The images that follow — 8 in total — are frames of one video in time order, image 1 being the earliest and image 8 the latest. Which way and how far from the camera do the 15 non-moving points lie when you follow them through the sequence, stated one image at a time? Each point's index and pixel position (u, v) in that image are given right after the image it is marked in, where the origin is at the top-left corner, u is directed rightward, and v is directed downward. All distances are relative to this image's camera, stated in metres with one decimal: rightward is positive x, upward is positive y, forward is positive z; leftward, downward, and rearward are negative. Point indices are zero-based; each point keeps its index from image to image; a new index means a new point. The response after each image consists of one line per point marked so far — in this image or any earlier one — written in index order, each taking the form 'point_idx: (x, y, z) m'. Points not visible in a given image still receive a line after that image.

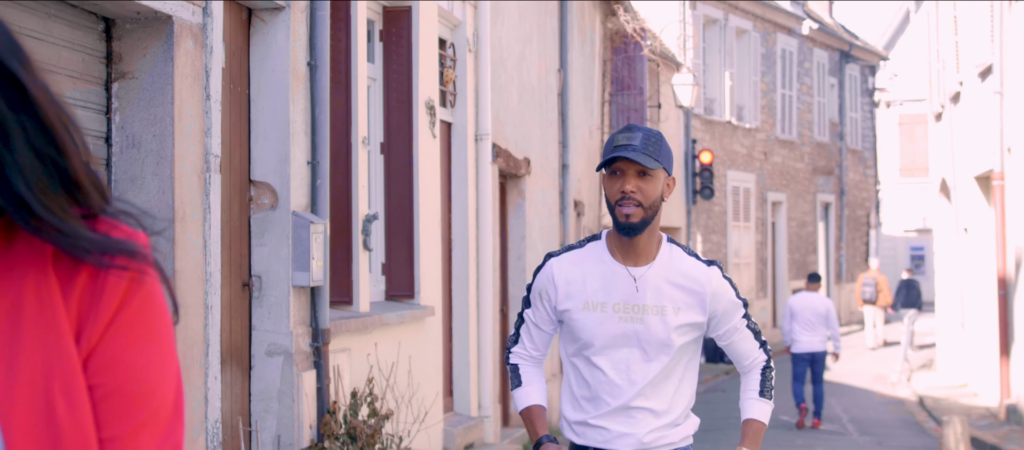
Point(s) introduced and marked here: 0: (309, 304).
0: (-0.6, -0.3, +5.6) m
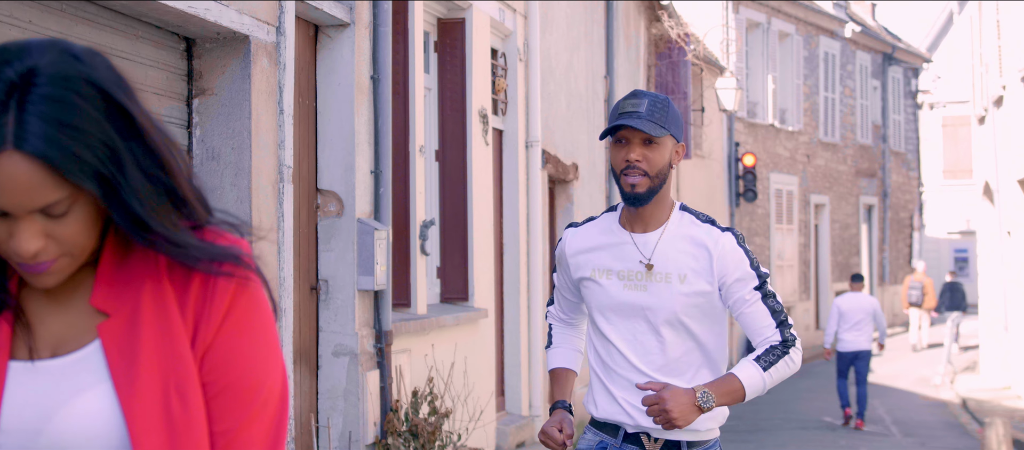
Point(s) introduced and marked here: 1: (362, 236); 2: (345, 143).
0: (-0.5, -0.3, +5.9) m
1: (-0.5, 0.0, +5.7) m
2: (-0.5, +0.3, +5.7) m
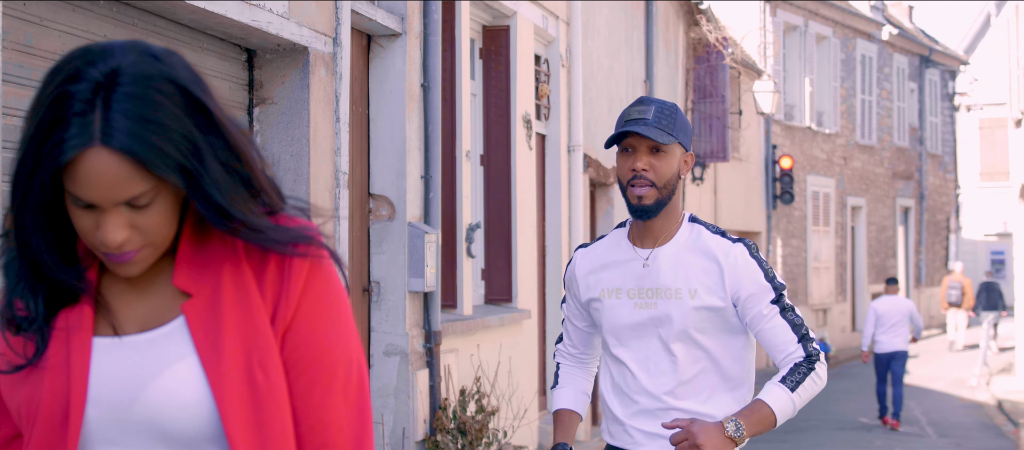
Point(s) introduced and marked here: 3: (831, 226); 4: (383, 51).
0: (-0.3, -0.3, +6.1) m
1: (-0.3, 0.0, +5.9) m
2: (-0.4, +0.3, +5.9) m
3: (+3.6, 0.0, +19.9) m
4: (-0.4, +0.6, +6.0) m
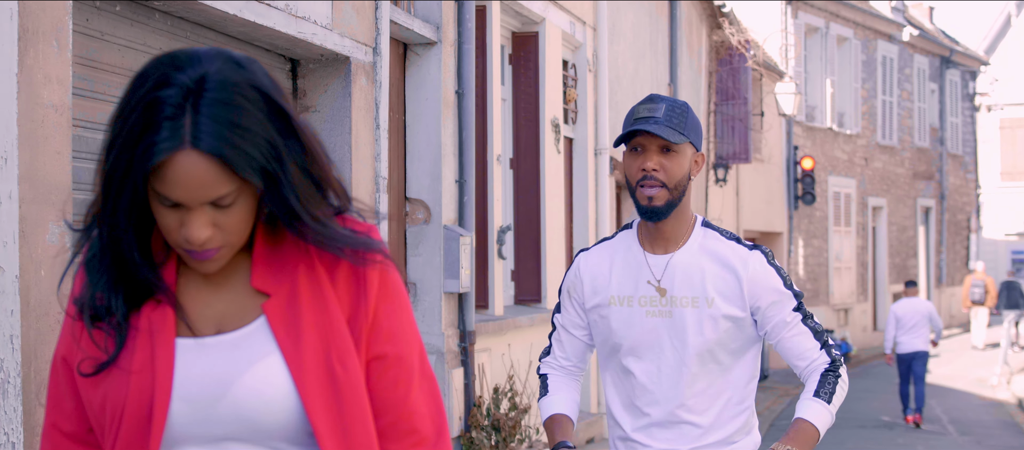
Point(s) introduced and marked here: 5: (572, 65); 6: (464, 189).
0: (-0.2, -0.3, +6.3) m
1: (-0.2, -0.1, +6.1) m
2: (-0.3, +0.2, +6.1) m
3: (+3.9, 0.0, +20.0) m
4: (-0.3, +0.6, +6.2) m
5: (+0.3, +0.8, +9.2) m
6: (-0.2, +0.1, +6.3) m
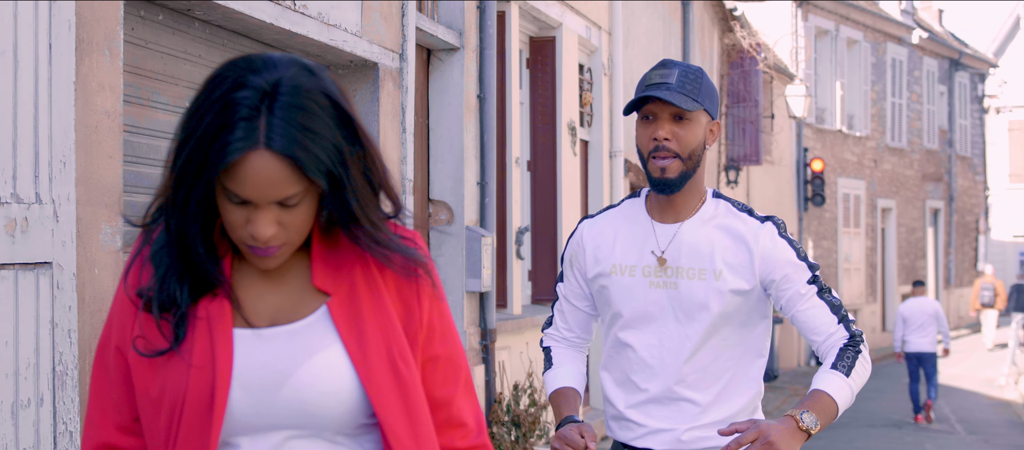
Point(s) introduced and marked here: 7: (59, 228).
0: (-0.1, -0.3, +6.4) m
1: (-0.1, -0.1, +6.2) m
2: (-0.2, +0.2, +6.2) m
3: (+4.0, 0.0, +20.2) m
4: (-0.3, +0.6, +6.3) m
5: (+0.4, +0.8, +9.4) m
6: (-0.1, +0.1, +6.5) m
7: (-0.8, 0.0, +3.1) m
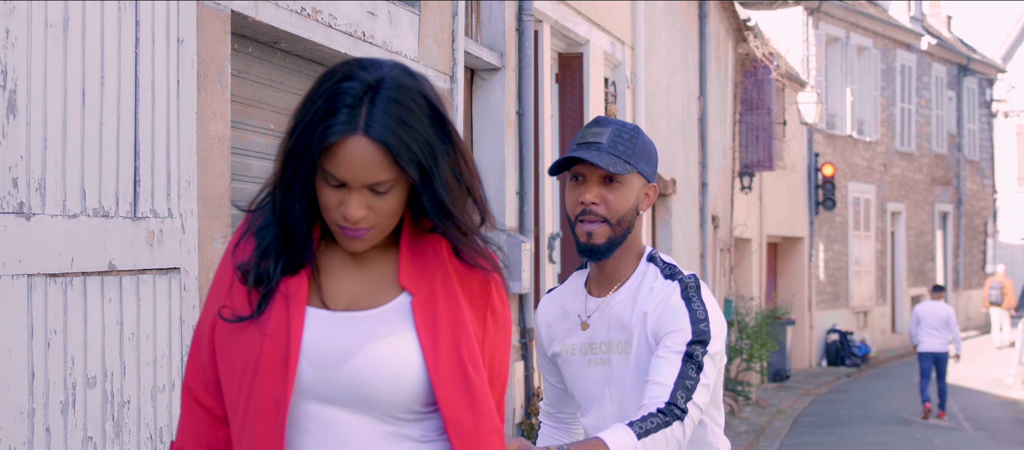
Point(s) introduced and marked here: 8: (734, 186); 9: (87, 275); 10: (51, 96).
0: (0.0, -0.3, +6.9) m
1: (0.0, -0.1, +6.7) m
2: (-0.1, +0.2, +6.7) m
3: (+4.2, -0.1, +20.7) m
4: (-0.1, +0.6, +6.8) m
5: (+0.6, +0.8, +9.9) m
6: (0.0, +0.1, +7.0) m
7: (-0.7, 0.0, +3.6) m
8: (+1.9, +0.3, +15.1) m
9: (-0.8, -0.1, +3.2) m
10: (-0.8, +0.2, +3.1) m
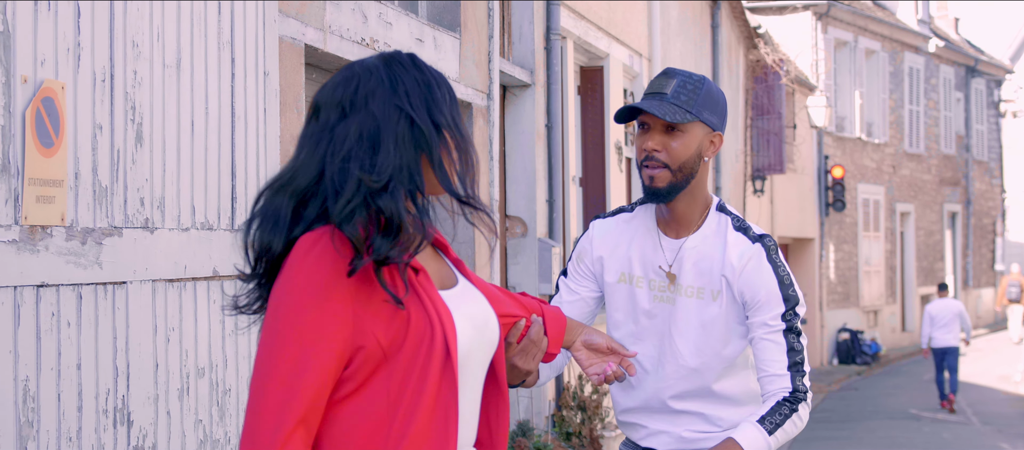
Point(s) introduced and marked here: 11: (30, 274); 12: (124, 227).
0: (+0.2, -0.4, +7.4) m
1: (+0.1, -0.1, +7.2) m
2: (+0.1, +0.2, +7.2) m
3: (+4.4, -0.1, +21.1) m
4: (0.0, +0.5, +7.3) m
5: (+0.7, +0.8, +10.4) m
6: (+0.2, +0.1, +7.5) m
7: (-0.6, -0.1, +4.1) m
8: (+2.1, +0.3, +15.5) m
9: (-0.7, -0.1, +3.7) m
10: (-0.7, +0.2, +3.6) m
11: (-0.8, -0.1, +2.9) m
12: (-0.7, 0.0, +3.3) m
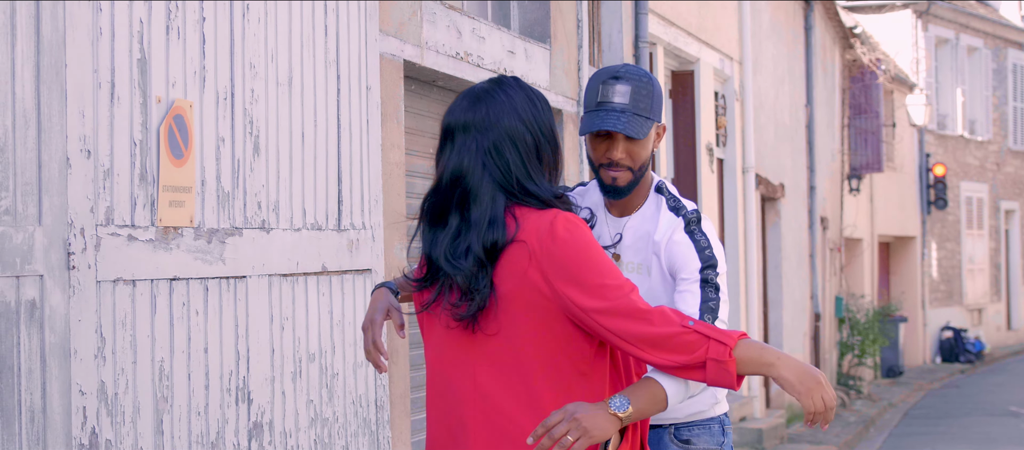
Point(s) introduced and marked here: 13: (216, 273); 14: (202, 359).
0: (+0.6, -0.3, +7.8) m
1: (+0.5, -0.1, +7.6) m
2: (+0.5, +0.2, +7.6) m
3: (+5.7, -0.1, +21.2) m
4: (+0.4, +0.5, +7.7) m
5: (+1.3, +0.8, +10.7) m
6: (+0.6, +0.1, +7.9) m
7: (-0.4, -0.1, +4.5) m
8: (+3.0, +0.3, +15.8) m
9: (-0.5, -0.1, +4.1) m
10: (-0.5, +0.2, +4.0) m
11: (-0.7, -0.1, +3.4) m
12: (-0.6, 0.0, +3.8) m
13: (-0.6, -0.1, +3.6) m
14: (-0.6, -0.3, +3.6) m
